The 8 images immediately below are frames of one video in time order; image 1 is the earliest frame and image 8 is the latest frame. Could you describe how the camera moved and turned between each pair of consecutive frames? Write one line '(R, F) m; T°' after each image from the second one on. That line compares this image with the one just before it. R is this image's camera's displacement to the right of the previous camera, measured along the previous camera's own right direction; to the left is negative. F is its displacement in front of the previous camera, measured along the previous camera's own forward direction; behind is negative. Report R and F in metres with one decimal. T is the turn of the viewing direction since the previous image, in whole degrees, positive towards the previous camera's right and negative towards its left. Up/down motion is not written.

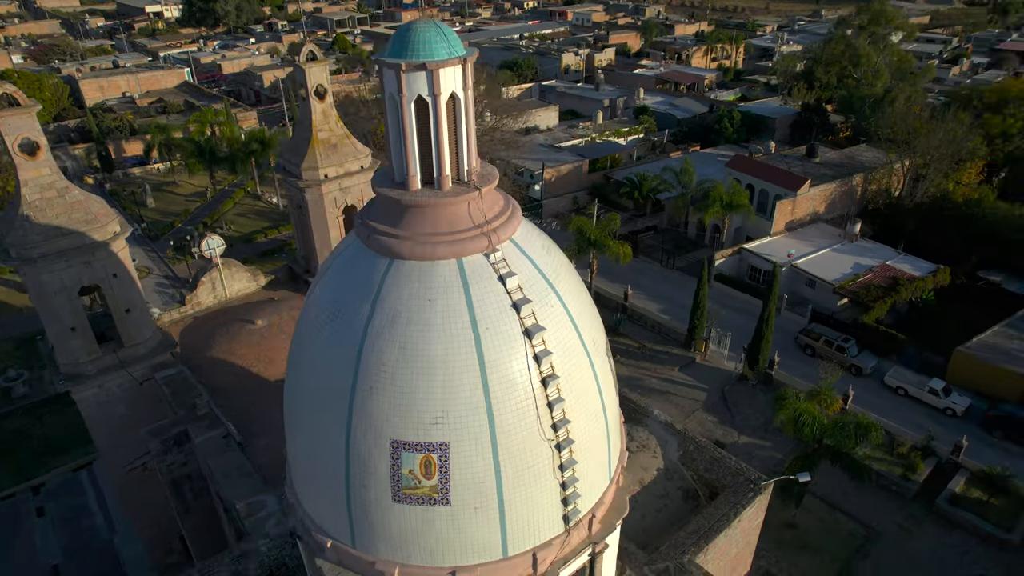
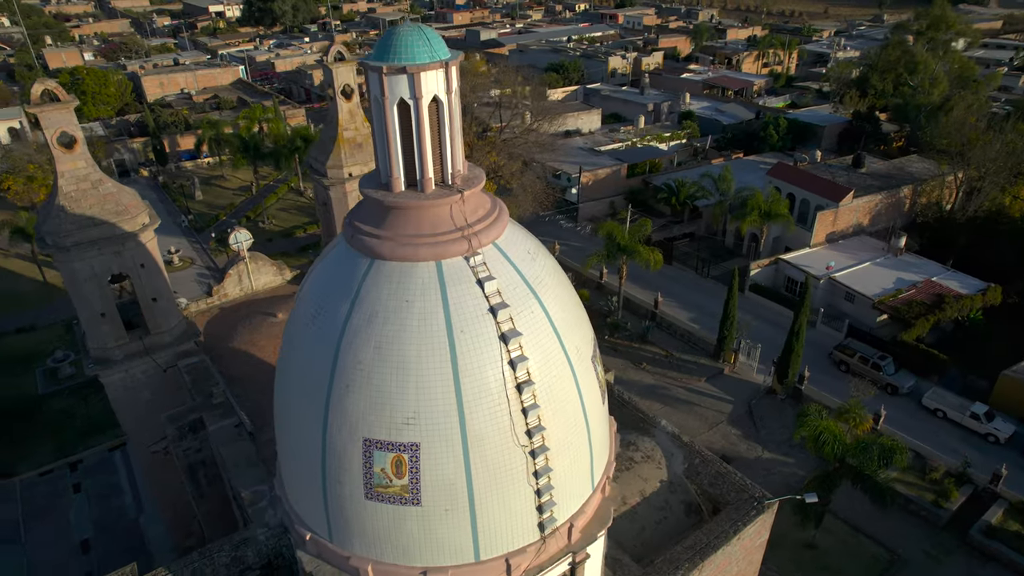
(+0.7, 0.0) m; -4°
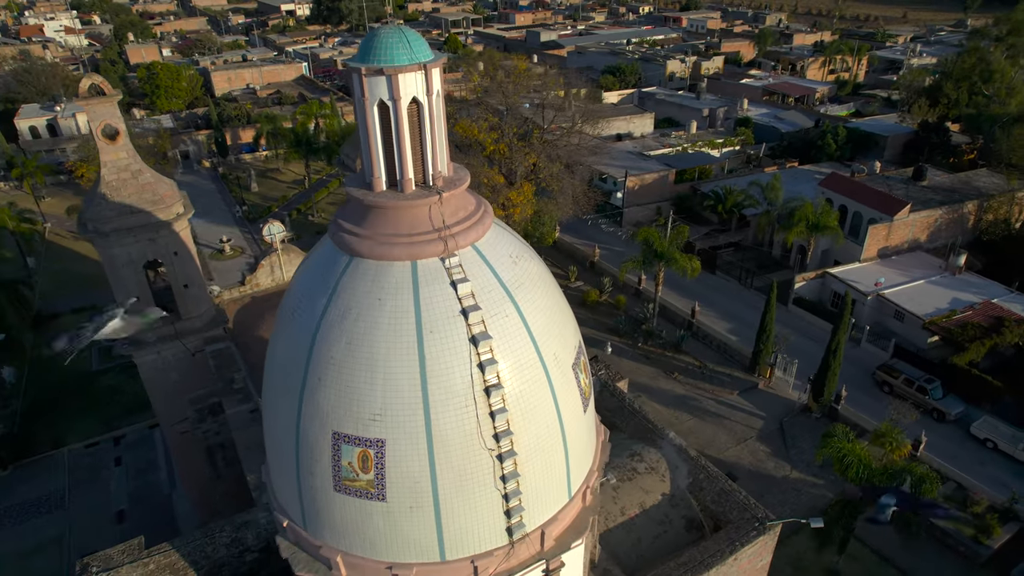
(+0.8, 0.0) m; -5°
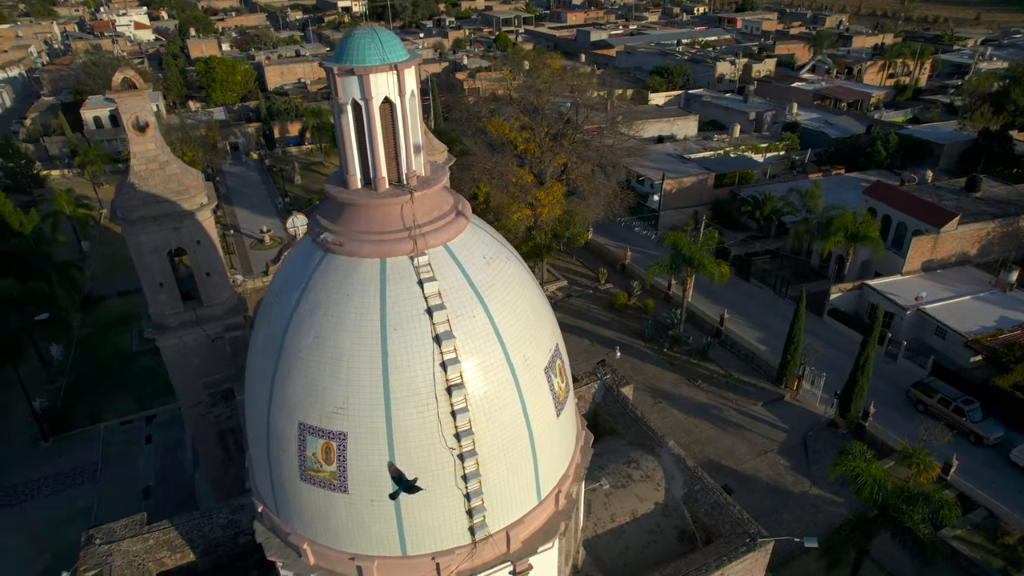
(+0.8, 0.0) m; -4°
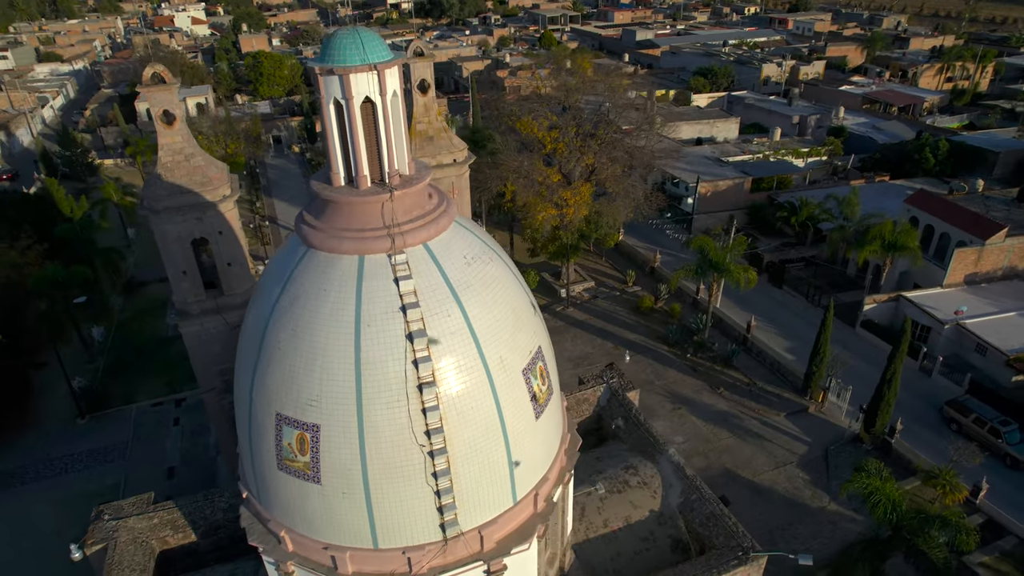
(+0.7, 0.0) m; -4°
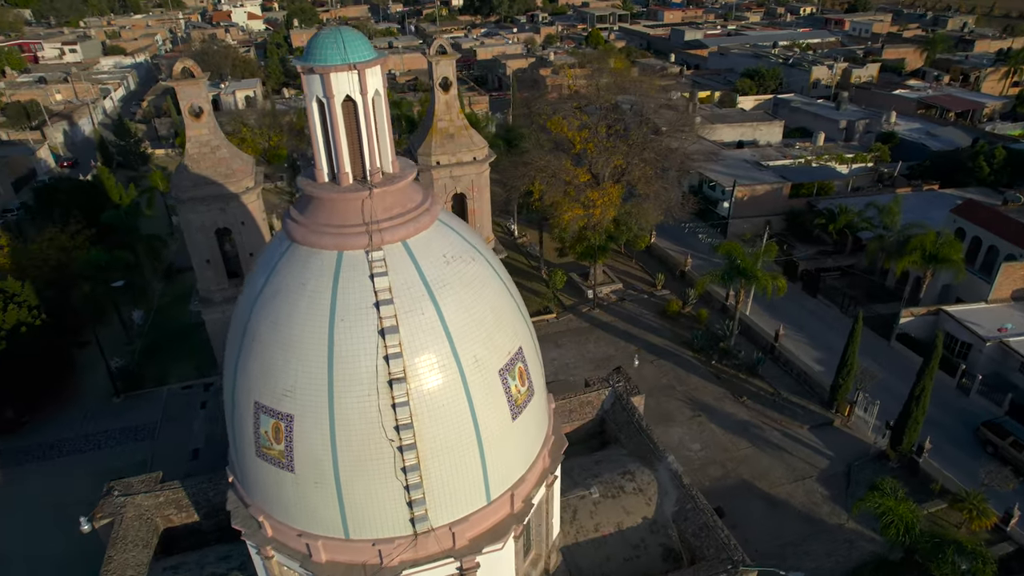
(+0.7, 0.0) m; -4°
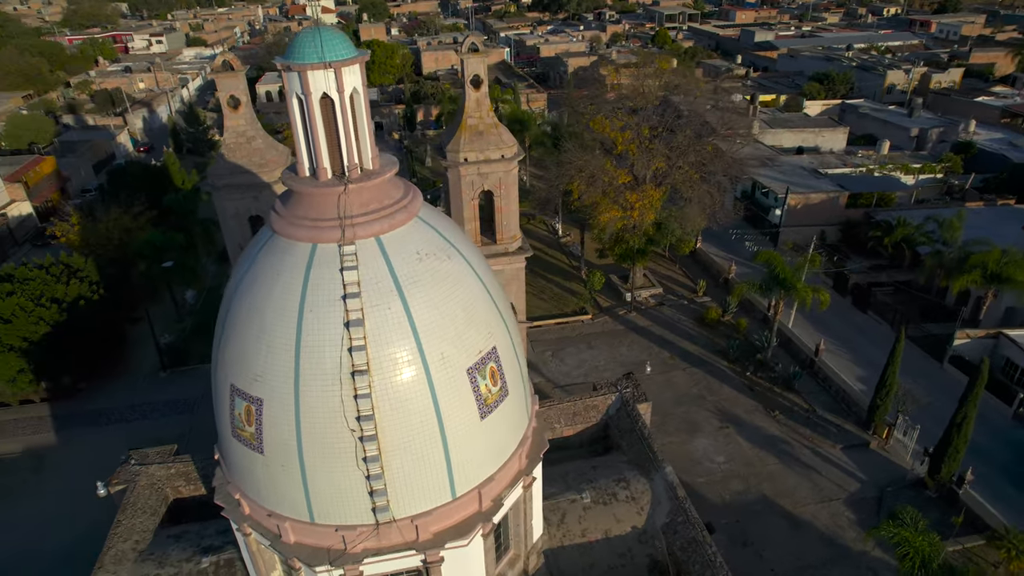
(+1.0, 0.0) m; -5°
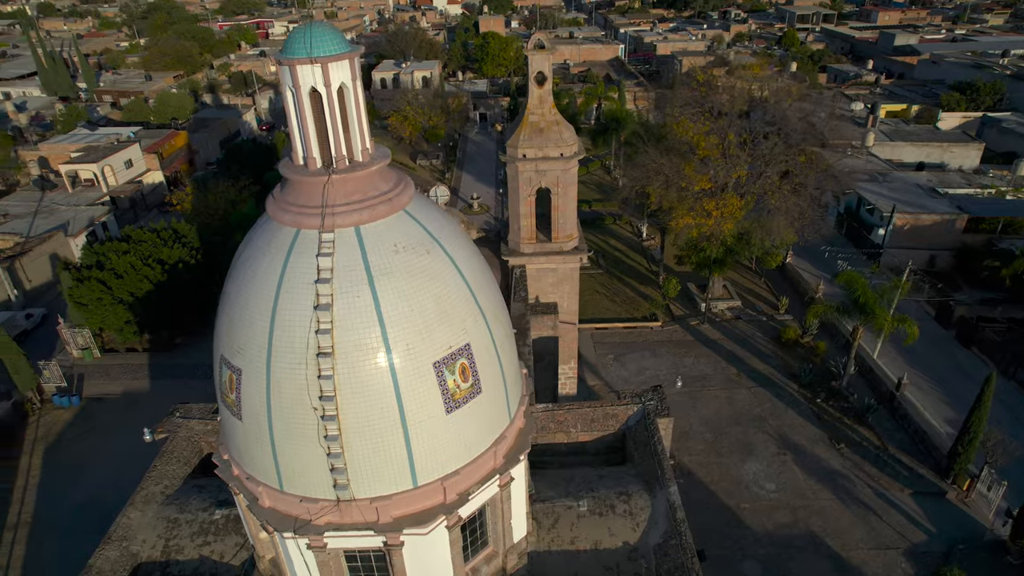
(+1.6, +0.1) m; -9°
